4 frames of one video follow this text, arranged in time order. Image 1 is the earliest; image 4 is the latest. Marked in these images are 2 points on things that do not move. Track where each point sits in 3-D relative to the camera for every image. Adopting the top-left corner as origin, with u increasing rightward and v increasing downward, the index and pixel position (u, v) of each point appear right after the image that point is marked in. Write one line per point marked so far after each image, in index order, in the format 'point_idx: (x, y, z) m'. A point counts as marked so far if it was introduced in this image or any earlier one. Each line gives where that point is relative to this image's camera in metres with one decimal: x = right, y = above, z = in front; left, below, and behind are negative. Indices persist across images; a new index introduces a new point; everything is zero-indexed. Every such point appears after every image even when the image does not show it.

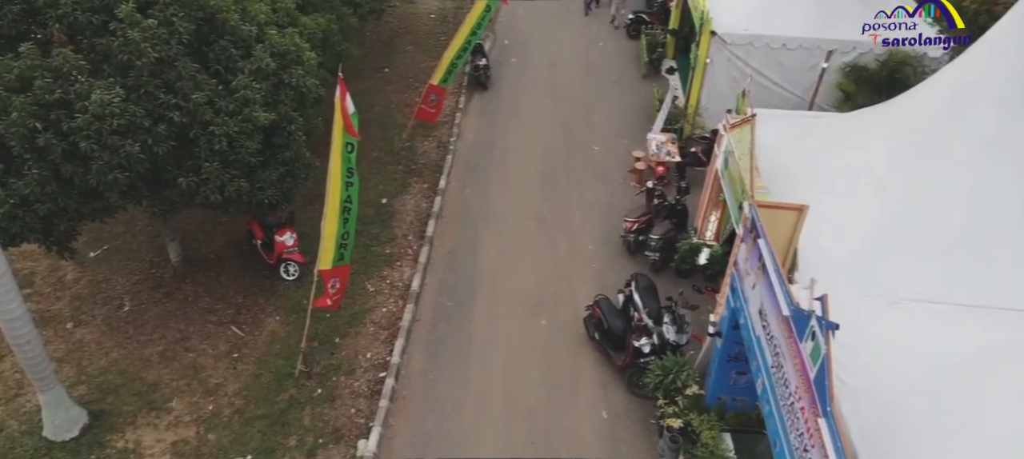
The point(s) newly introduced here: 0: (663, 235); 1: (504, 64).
0: (+2.2, -0.1, +10.9) m
1: (-0.2, +4.0, +17.7) m
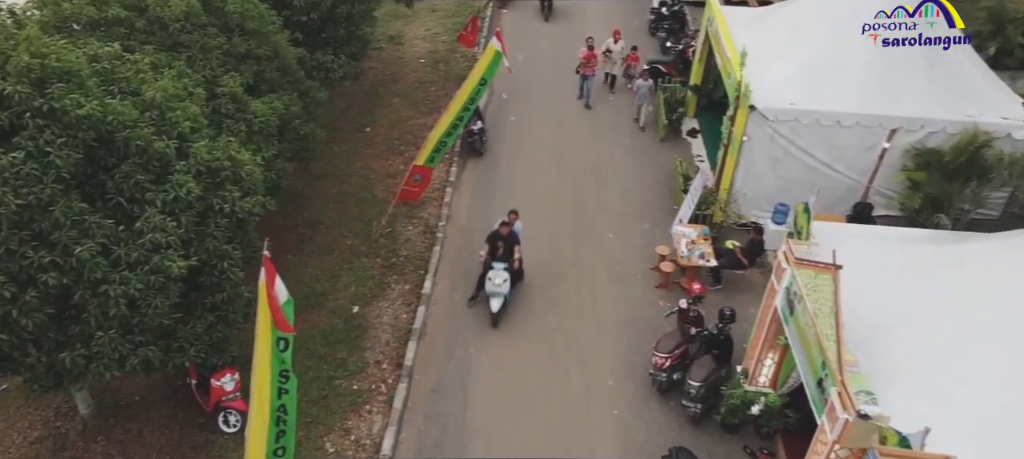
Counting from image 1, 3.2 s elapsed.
0: (+2.2, -1.7, +8.6) m
1: (-0.2, +2.2, +15.5) m
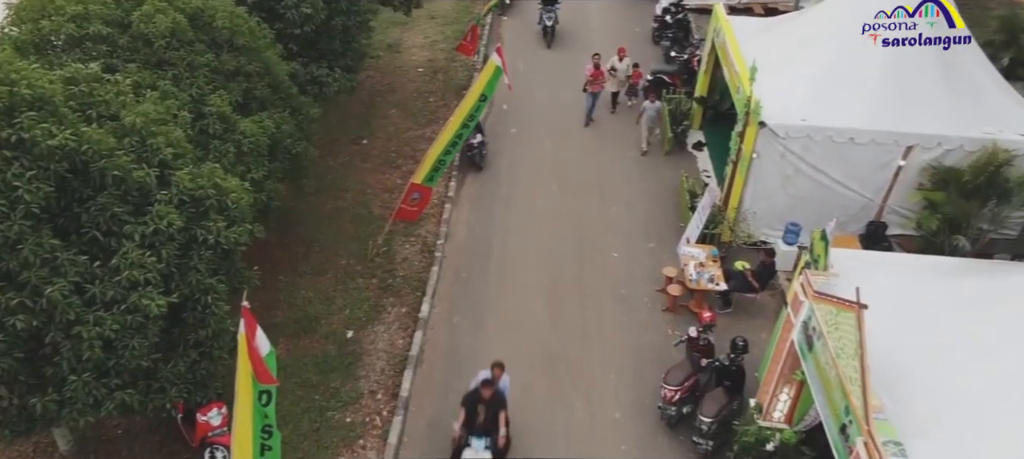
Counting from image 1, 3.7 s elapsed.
0: (+2.2, -2.0, +8.2) m
1: (-0.2, +1.9, +15.1) m
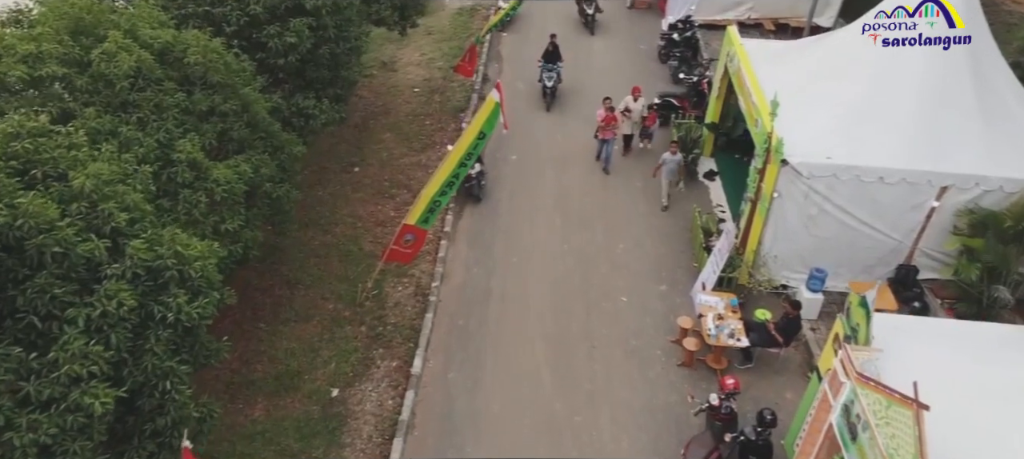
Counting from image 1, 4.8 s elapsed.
0: (+2.3, -2.7, +7.3) m
1: (-0.2, +1.3, +14.3) m
